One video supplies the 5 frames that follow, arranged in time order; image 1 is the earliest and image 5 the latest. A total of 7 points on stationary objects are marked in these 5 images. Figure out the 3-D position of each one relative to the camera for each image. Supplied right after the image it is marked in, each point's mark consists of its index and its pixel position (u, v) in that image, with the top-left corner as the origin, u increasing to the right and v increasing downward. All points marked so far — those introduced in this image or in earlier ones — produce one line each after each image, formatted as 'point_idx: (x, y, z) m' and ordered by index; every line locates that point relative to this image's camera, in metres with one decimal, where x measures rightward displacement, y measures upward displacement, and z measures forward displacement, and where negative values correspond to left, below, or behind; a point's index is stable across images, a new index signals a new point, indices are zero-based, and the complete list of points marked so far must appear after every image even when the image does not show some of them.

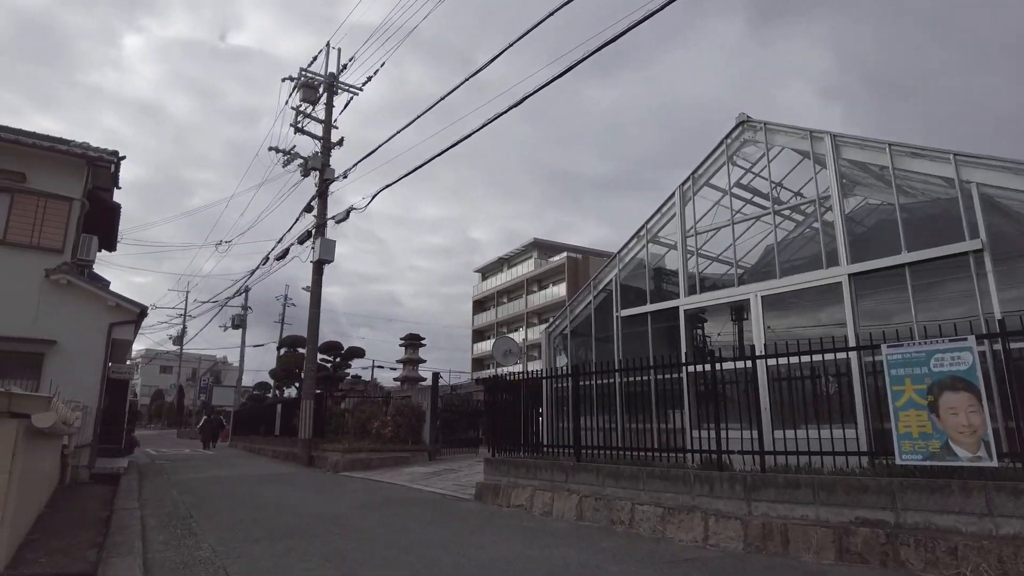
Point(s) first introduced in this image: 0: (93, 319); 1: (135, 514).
0: (-8.7, -0.7, +13.6) m
1: (-4.7, -2.8, +8.2) m
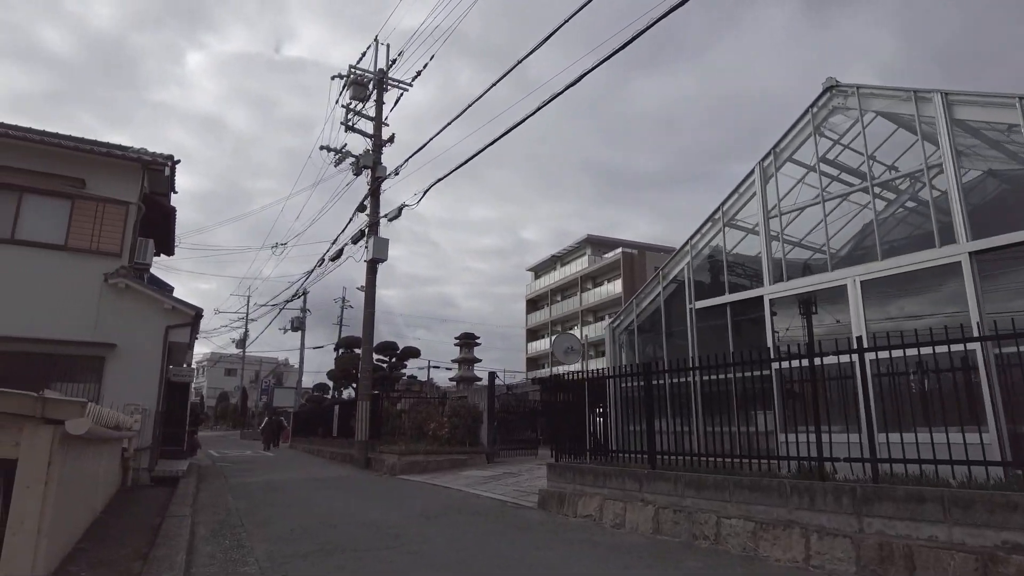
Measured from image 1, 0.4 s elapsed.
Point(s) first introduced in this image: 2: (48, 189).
0: (-7.5, -0.7, +13.6) m
1: (-3.9, -2.8, +7.9) m
2: (-9.5, +2.0, +13.3) m
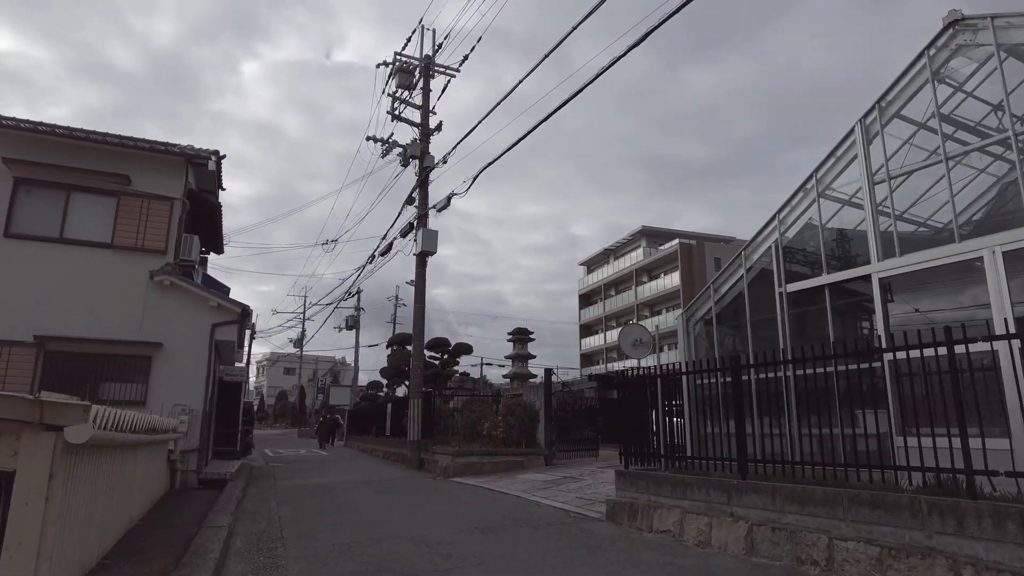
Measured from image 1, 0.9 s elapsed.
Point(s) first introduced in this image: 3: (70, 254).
0: (-6.4, -0.7, +13.2) m
1: (-3.2, -2.7, +7.2) m
2: (-8.4, +2.0, +13.1) m
3: (-8.7, +0.7, +12.8) m
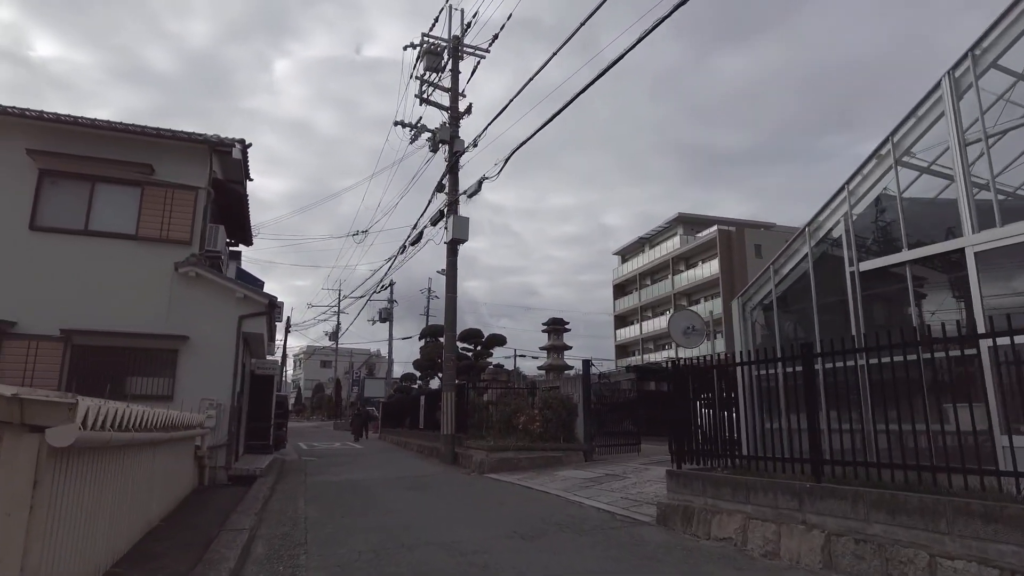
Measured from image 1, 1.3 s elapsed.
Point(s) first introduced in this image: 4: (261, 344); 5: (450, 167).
0: (-5.7, -0.5, +12.9) m
1: (-2.8, -2.6, +6.8) m
2: (-7.8, +2.2, +12.8) m
3: (-8.0, +0.8, +12.5) m
4: (-5.8, -1.3, +15.0) m
5: (-1.5, +3.0, +16.4) m
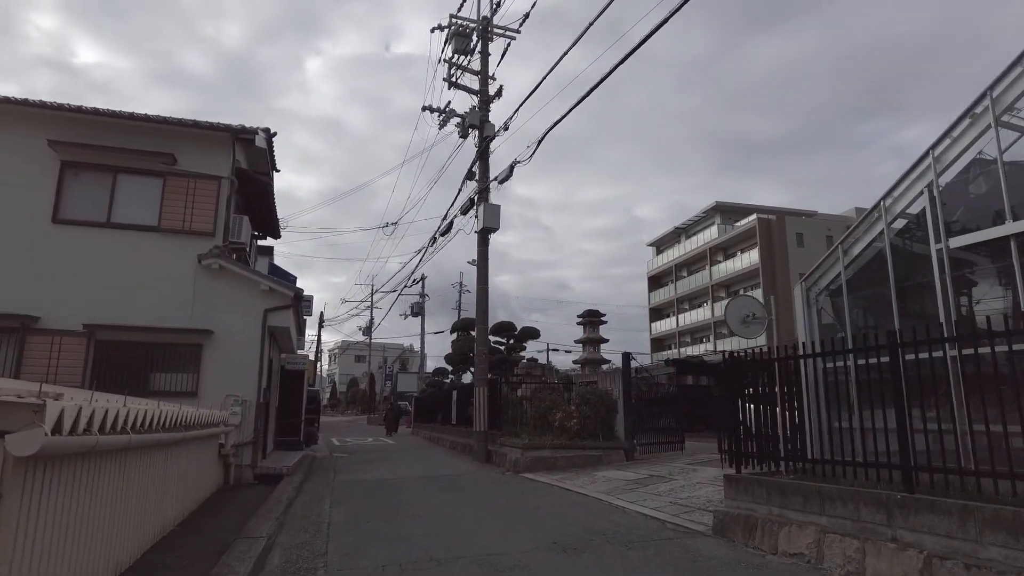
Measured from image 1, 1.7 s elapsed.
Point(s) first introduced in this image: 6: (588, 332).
0: (-5.0, -0.3, +12.5) m
1: (-2.4, -2.5, +6.2) m
2: (-7.1, +2.3, +12.5) m
3: (-7.4, +0.9, +12.2) m
4: (-5.0, -1.1, +14.6) m
5: (-0.8, +3.3, +15.7) m
6: (+2.2, -1.3, +19.1) m
